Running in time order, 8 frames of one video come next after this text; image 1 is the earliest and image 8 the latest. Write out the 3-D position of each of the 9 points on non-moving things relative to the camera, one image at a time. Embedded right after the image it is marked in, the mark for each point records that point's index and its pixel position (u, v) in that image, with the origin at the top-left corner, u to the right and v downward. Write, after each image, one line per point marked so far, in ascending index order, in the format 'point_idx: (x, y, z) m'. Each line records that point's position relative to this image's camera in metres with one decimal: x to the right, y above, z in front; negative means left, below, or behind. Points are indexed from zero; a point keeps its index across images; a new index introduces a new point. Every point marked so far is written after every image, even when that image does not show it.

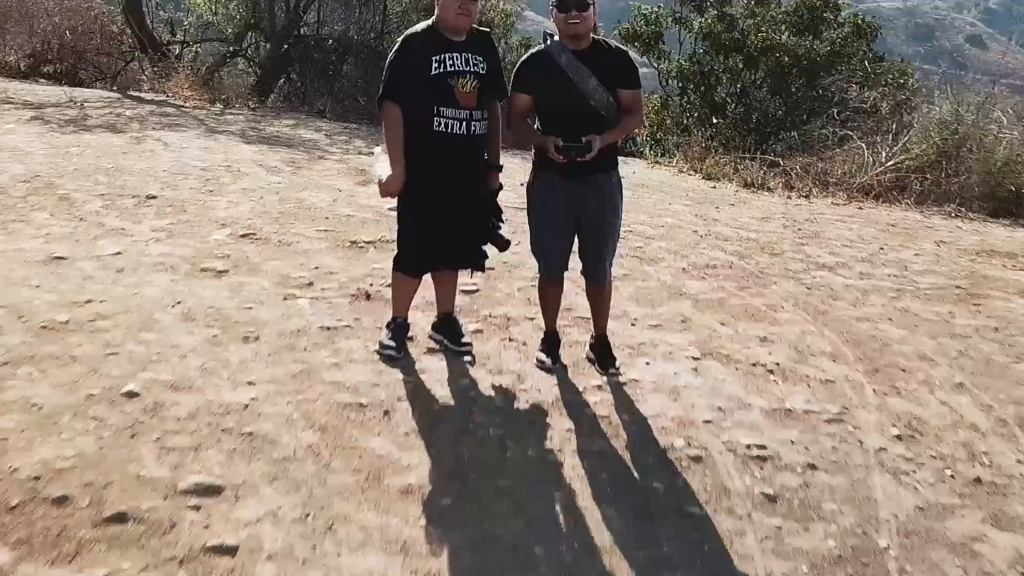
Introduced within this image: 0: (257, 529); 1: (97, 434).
0: (-0.3, -0.3, +1.9) m
1: (-0.5, -0.2, +2.1) m
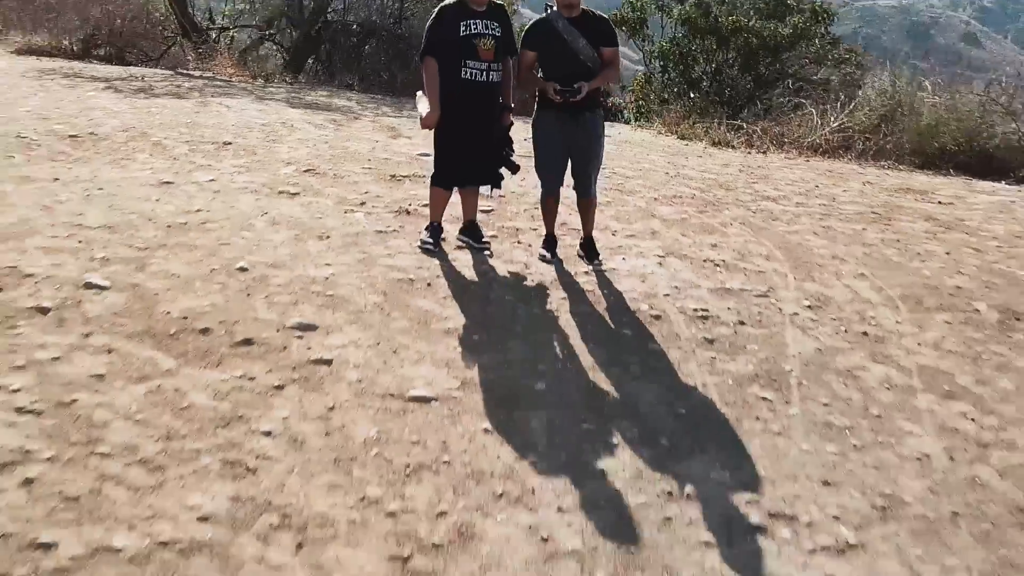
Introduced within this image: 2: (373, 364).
0: (-0.3, -0.1, +2.6) m
1: (-0.5, 0.0, +2.8) m
2: (-0.2, -0.1, +2.6) m
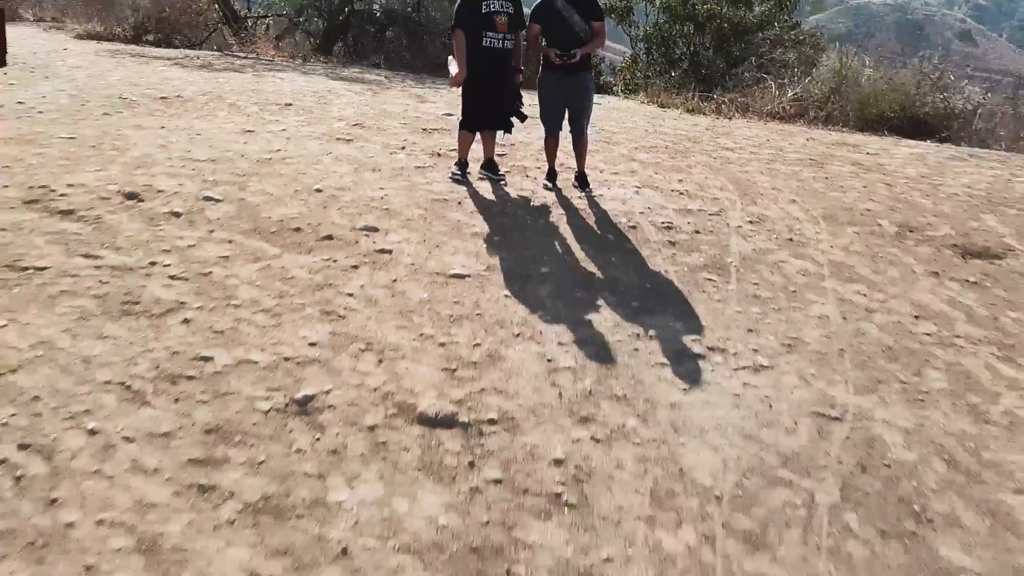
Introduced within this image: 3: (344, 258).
0: (-0.3, +0.1, +3.5) m
1: (-0.5, +0.2, +3.7) m
2: (-0.2, +0.1, +3.5) m
3: (-0.4, +0.1, +3.4) m
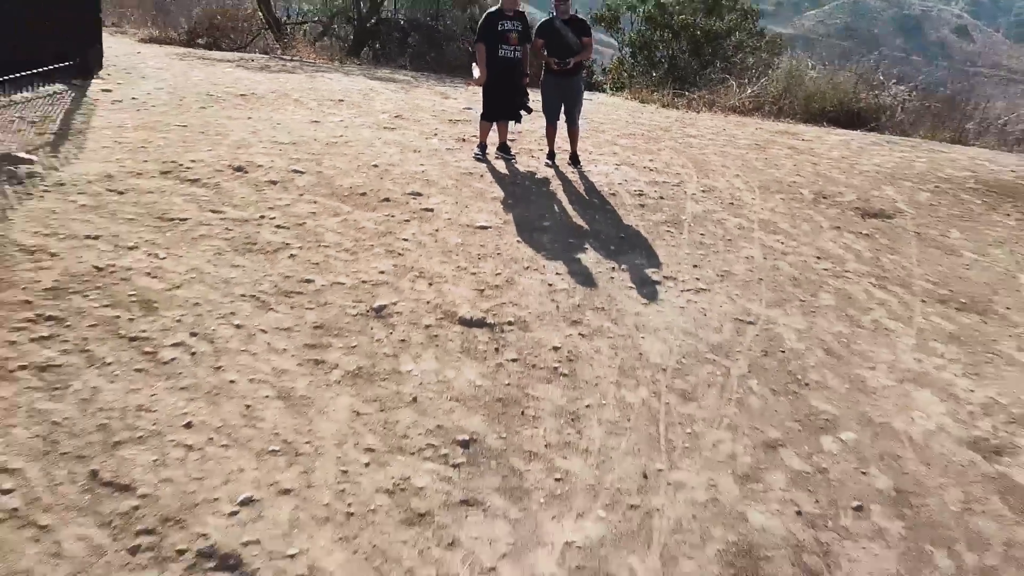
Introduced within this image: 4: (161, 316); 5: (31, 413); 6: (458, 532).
0: (-0.2, +0.2, +4.7) m
1: (-0.5, +0.3, +4.9) m
2: (-0.2, +0.2, +4.7) m
3: (-0.3, +0.2, +4.6) m
4: (-0.9, -0.1, +4.0) m
5: (-1.1, -0.3, +3.4) m
6: (-0.1, -0.5, +3.1) m
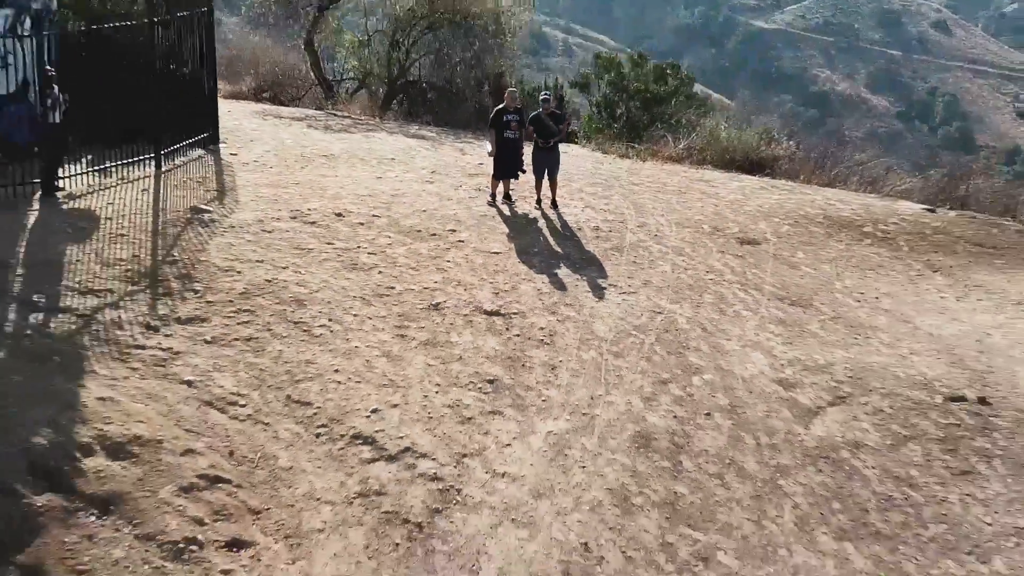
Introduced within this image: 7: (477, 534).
0: (-0.2, +0.2, +7.3) m
1: (-0.5, +0.3, +7.5) m
2: (-0.2, +0.2, +7.3) m
3: (-0.3, +0.2, +7.2) m
4: (-0.9, -0.1, +6.6) m
5: (-1.0, -0.3, +6.0) m
6: (-0.1, -0.5, +5.7) m
7: (-0.1, -0.8, +5.0) m
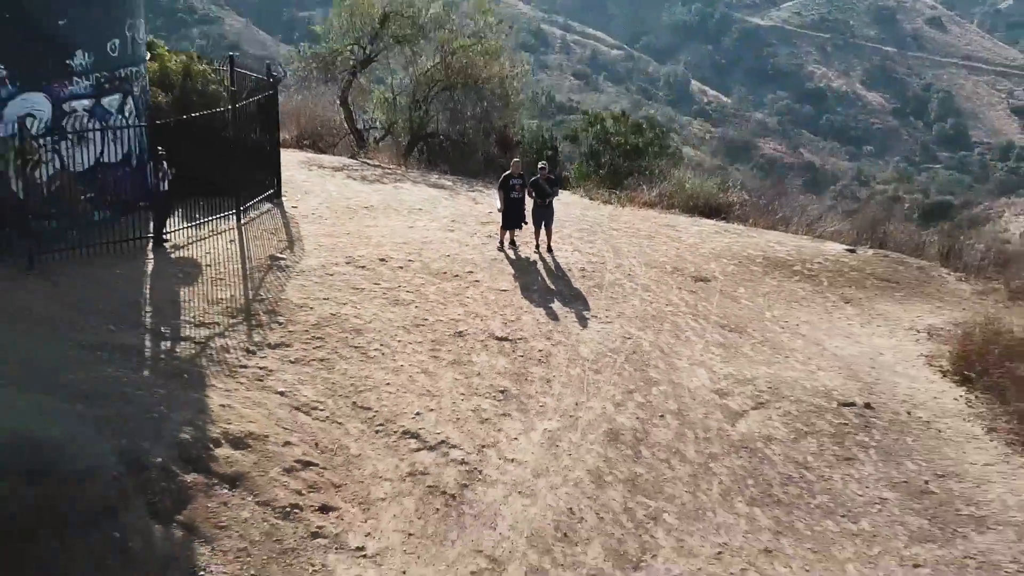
0: (-0.2, 0.0, +9.4) m
1: (-0.4, +0.1, +9.6) m
2: (-0.1, 0.0, +9.4) m
3: (-0.3, 0.0, +9.3) m
4: (-0.8, -0.3, +8.7) m
5: (-1.0, -0.5, +8.1) m
6: (-0.1, -0.7, +7.8) m
7: (-0.1, -1.0, +7.1) m
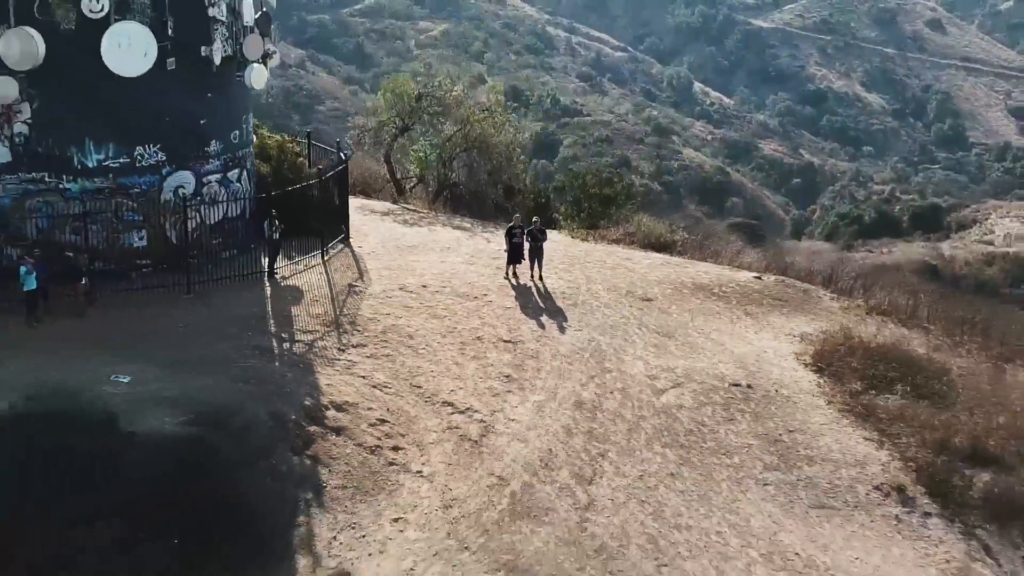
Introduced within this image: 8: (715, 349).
0: (-0.2, -0.1, +13.6) m
1: (-0.4, 0.0, +13.8) m
2: (-0.1, -0.2, +13.6) m
3: (-0.3, -0.2, +13.6) m
4: (-0.8, -0.4, +12.9) m
5: (-1.0, -0.7, +12.3) m
6: (0.0, -0.9, +12.1) m
7: (-0.1, -1.2, +11.4) m
8: (+1.8, -0.5, +13.2) m
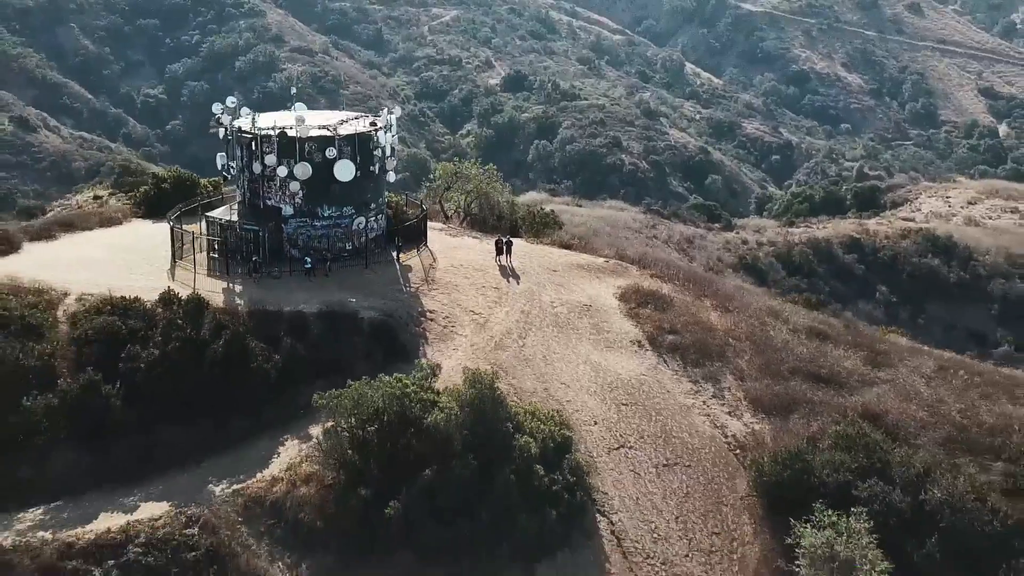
0: (-0.5, +0.4, +33.0) m
1: (-0.7, +0.5, +33.2) m
2: (-0.4, +0.3, +33.0) m
3: (-0.6, +0.3, +32.9) m
4: (-1.2, 0.0, +32.3) m
5: (-1.3, -0.2, +31.8) m
6: (-0.4, -0.4, +31.5) m
7: (-0.4, -0.8, +30.8) m
8: (+1.5, -0.1, +32.6) m
